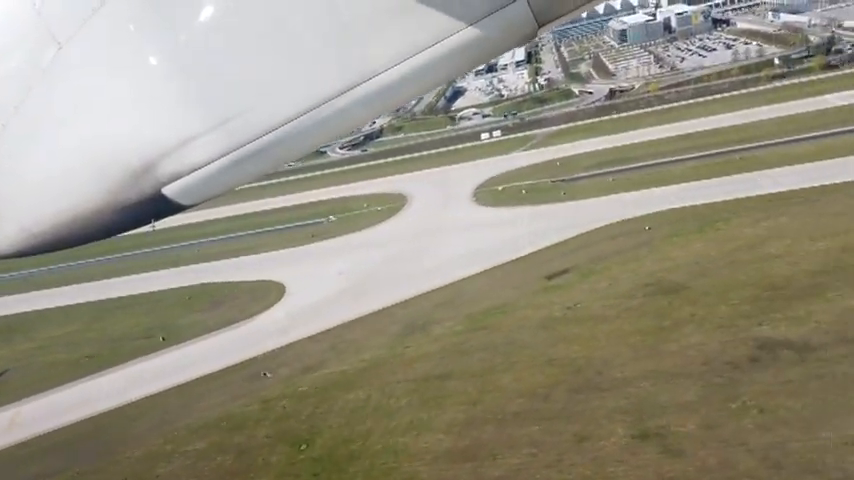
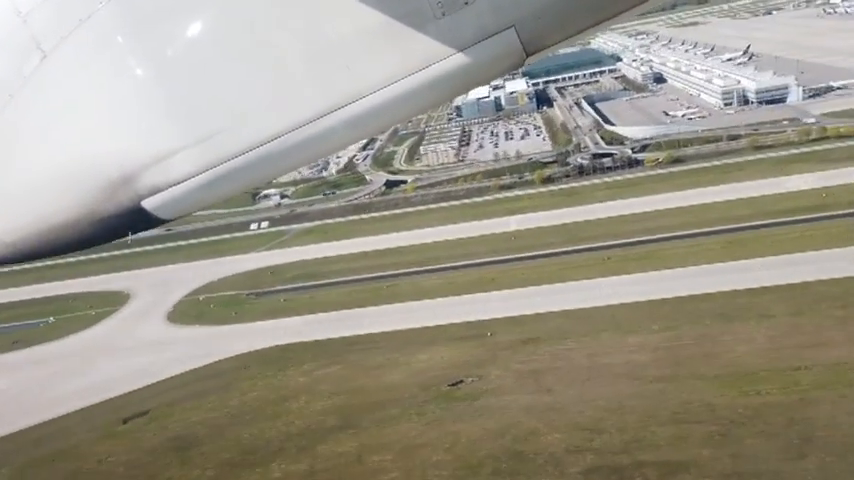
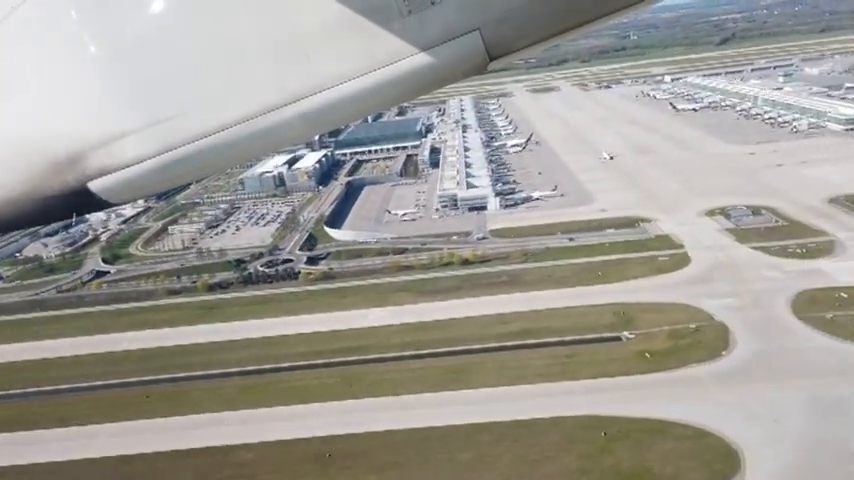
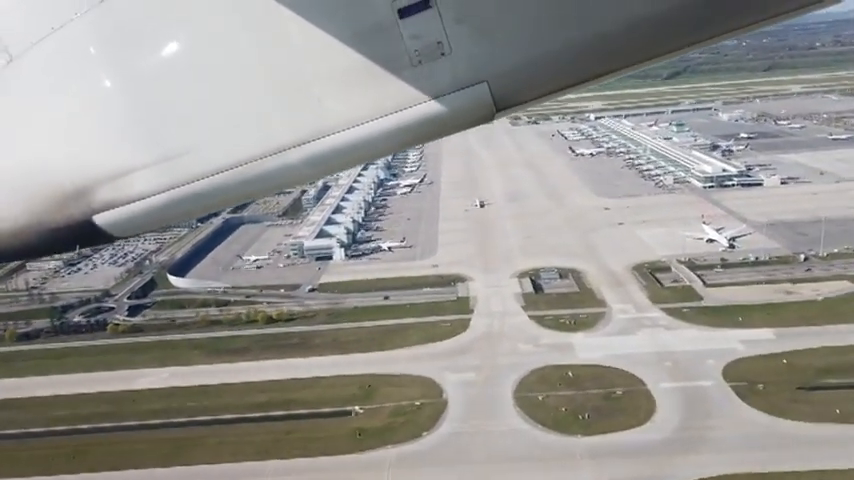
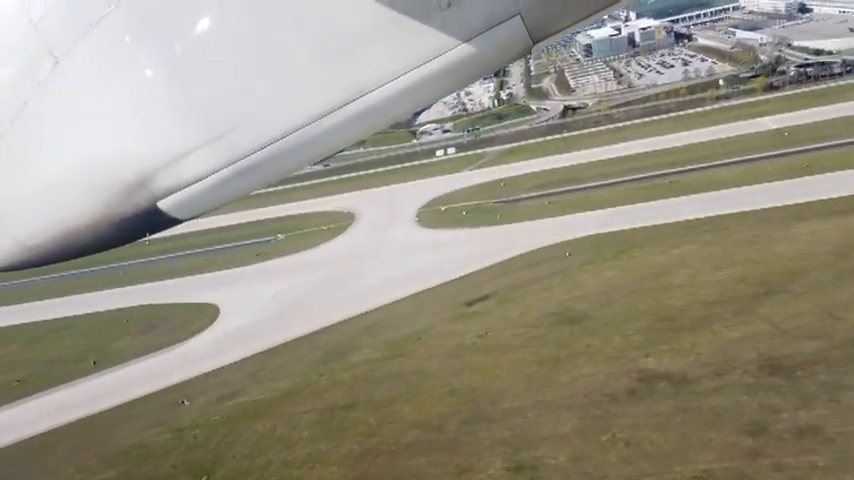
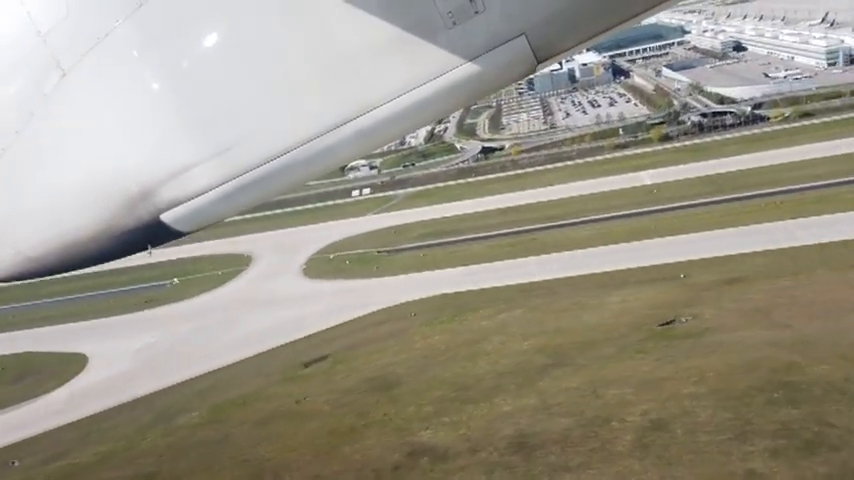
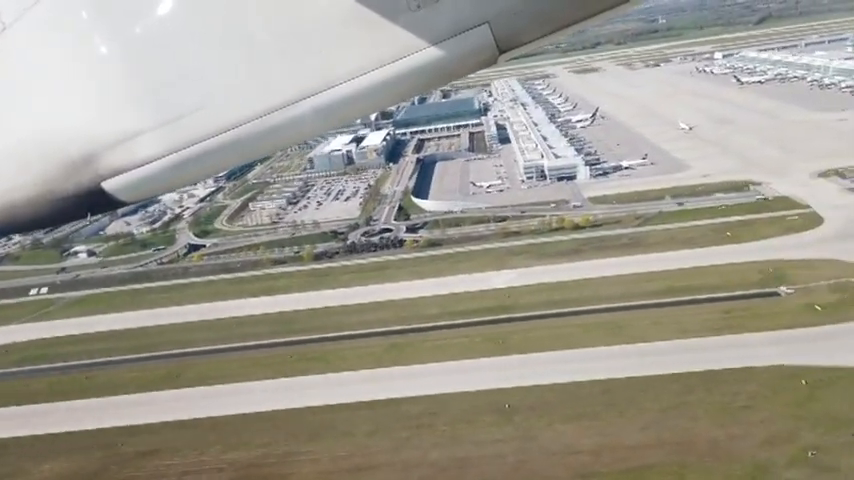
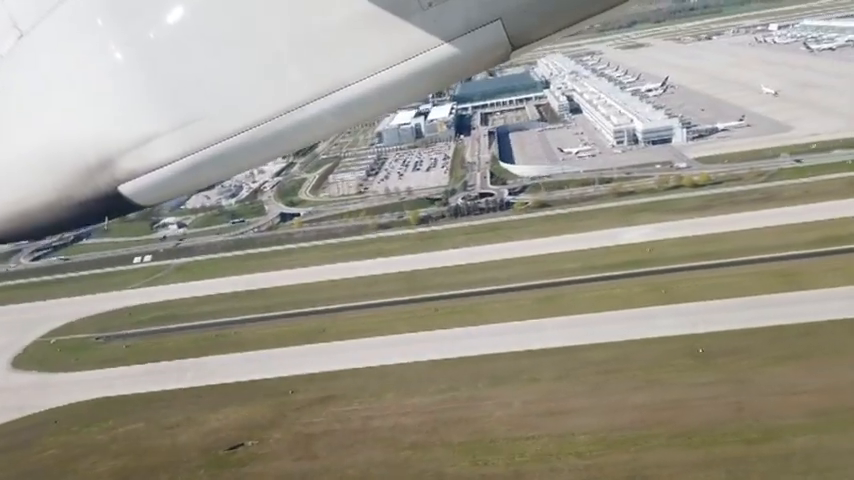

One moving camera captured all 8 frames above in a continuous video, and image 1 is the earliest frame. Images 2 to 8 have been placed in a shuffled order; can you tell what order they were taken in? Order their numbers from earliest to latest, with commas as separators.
5, 6, 2, 8, 7, 3, 4
